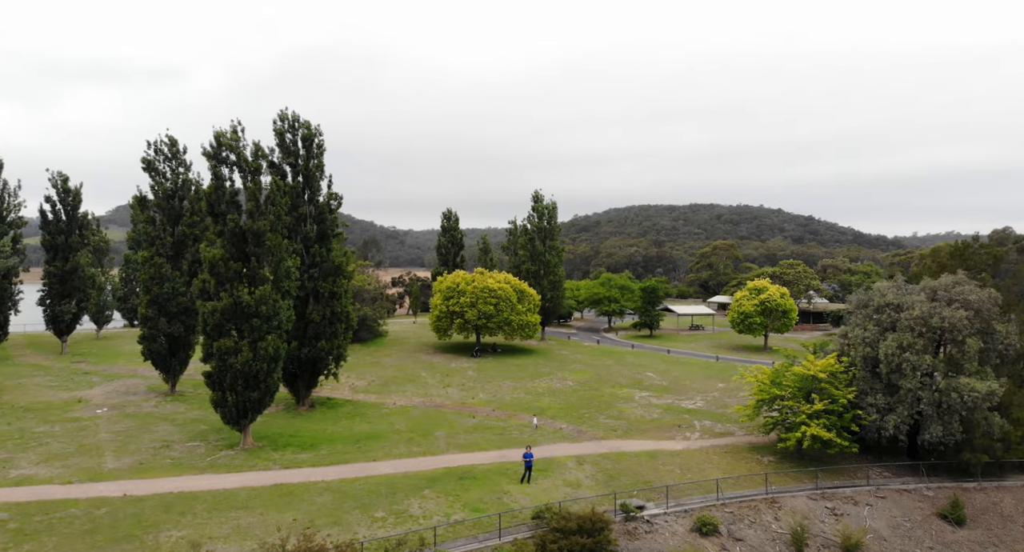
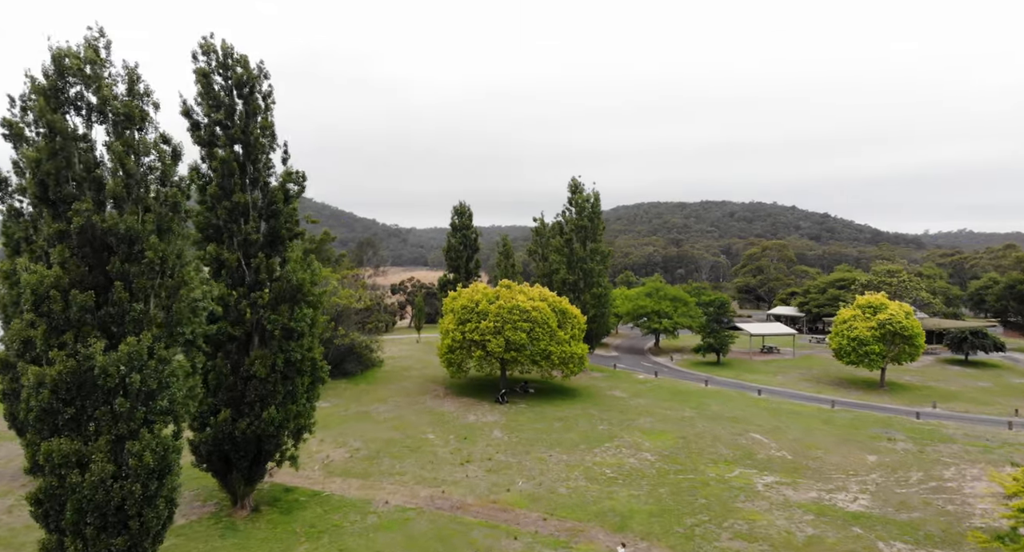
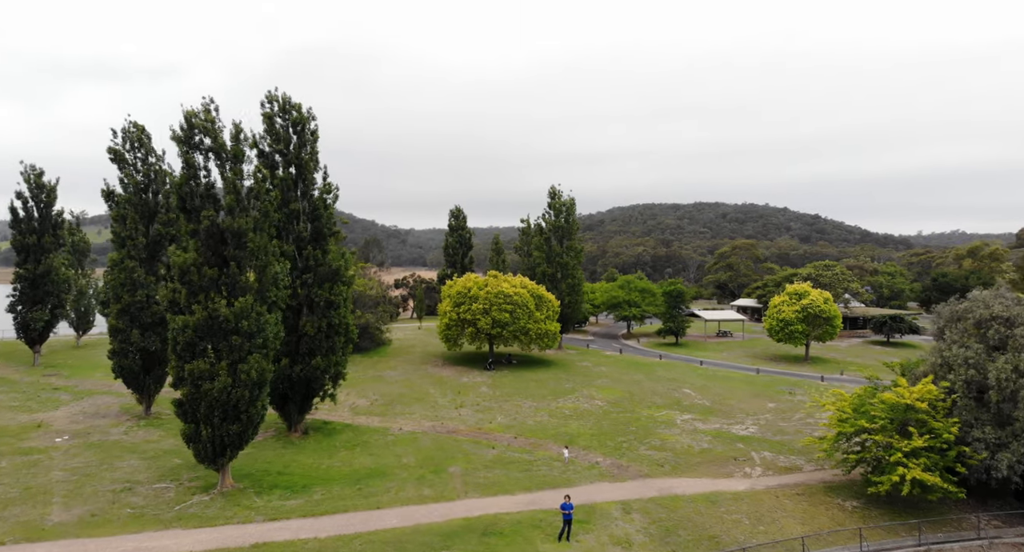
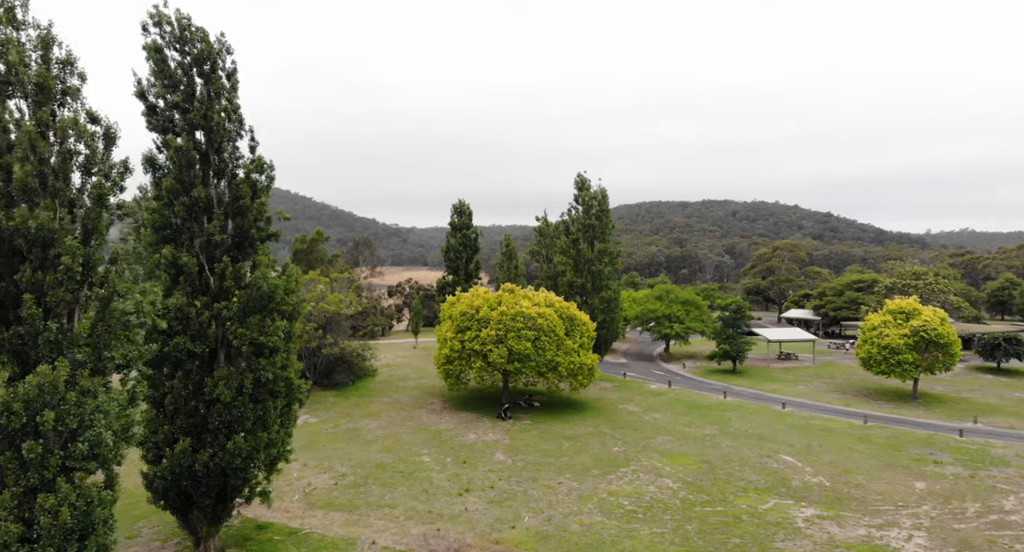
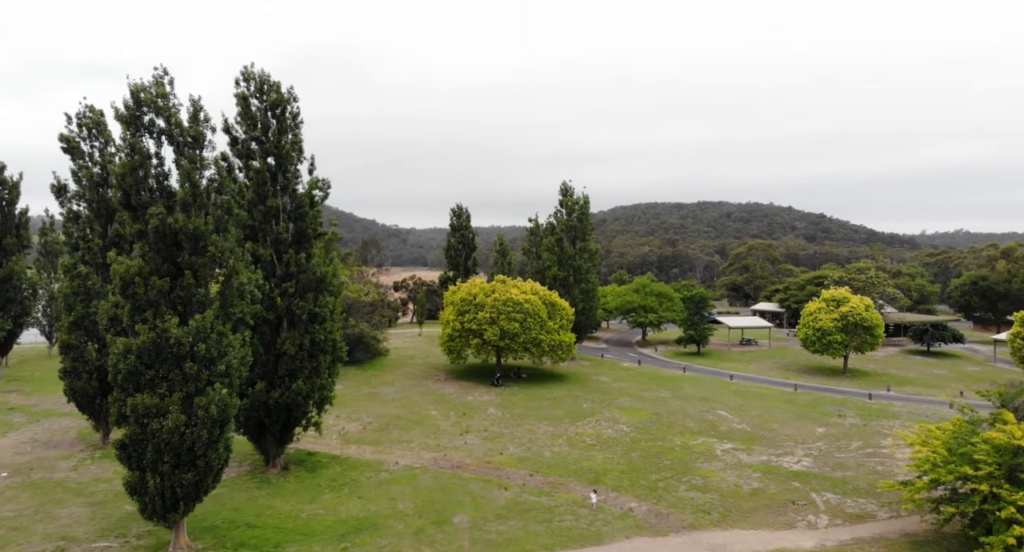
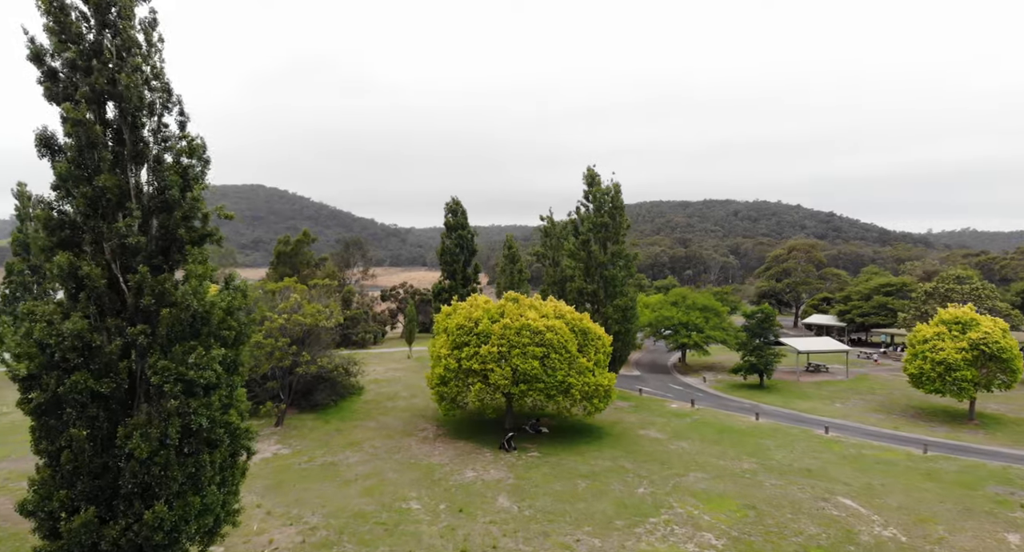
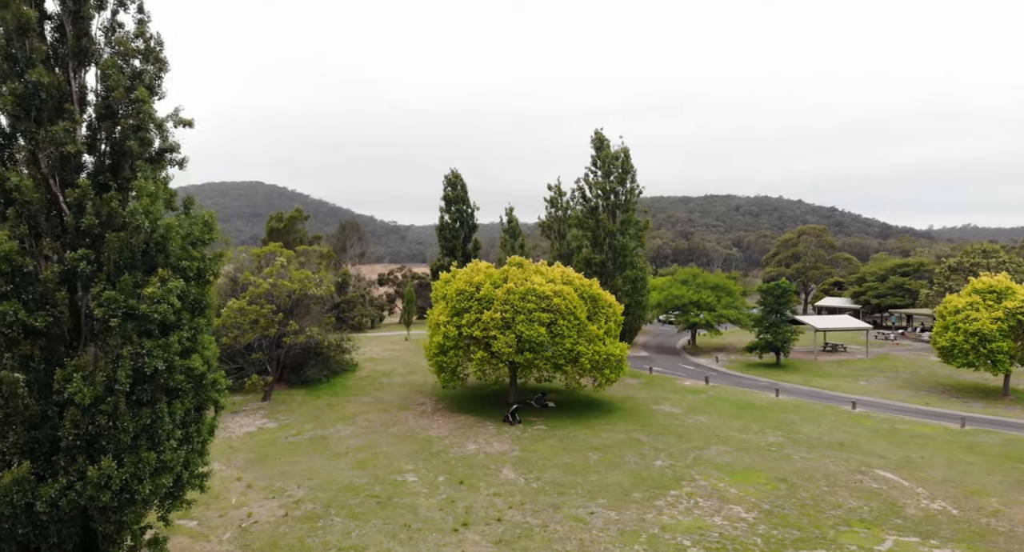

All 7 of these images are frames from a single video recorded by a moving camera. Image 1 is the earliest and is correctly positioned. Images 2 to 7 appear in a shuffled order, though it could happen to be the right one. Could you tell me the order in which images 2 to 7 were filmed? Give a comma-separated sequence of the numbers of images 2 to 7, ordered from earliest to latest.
3, 5, 2, 4, 6, 7
